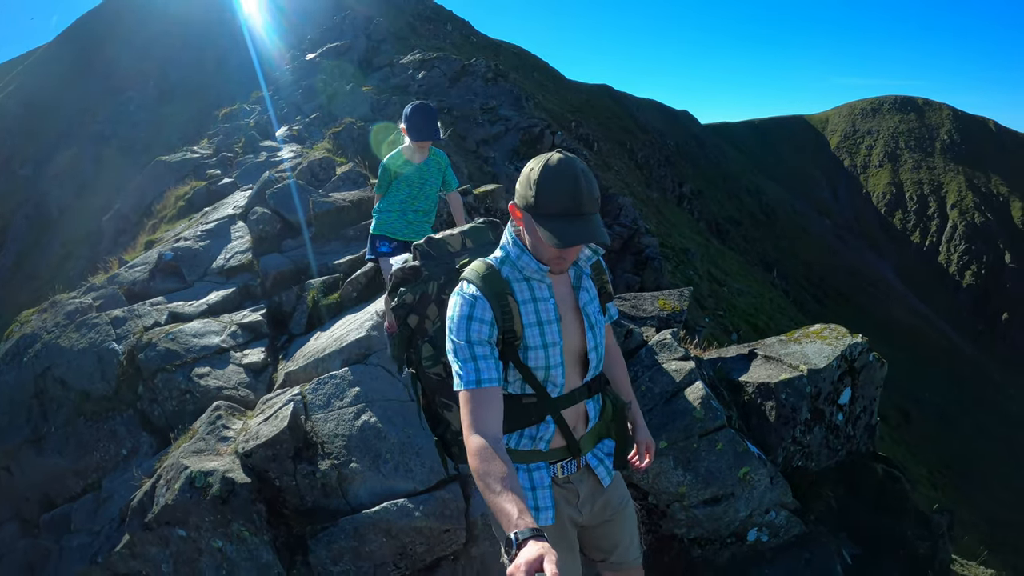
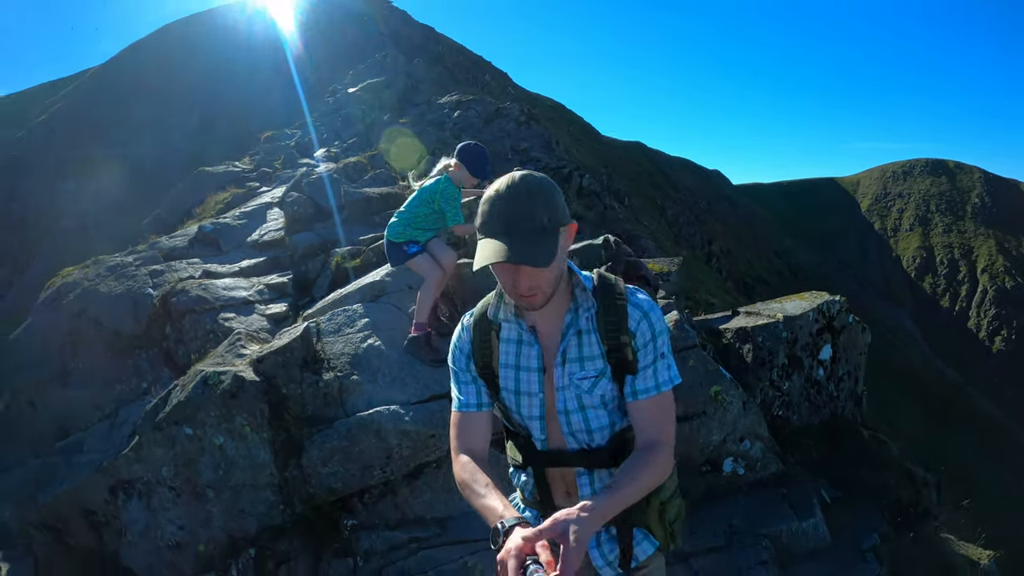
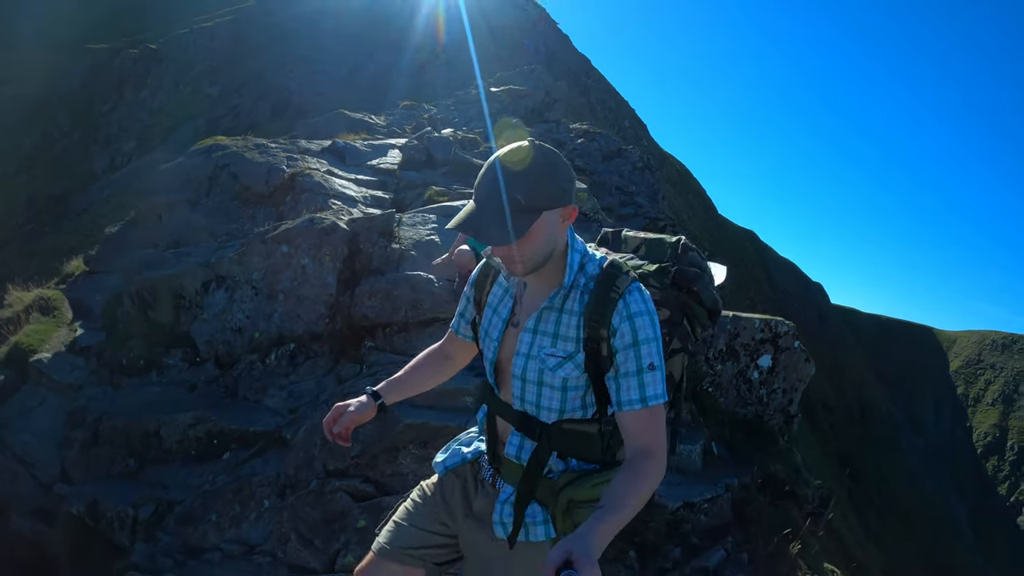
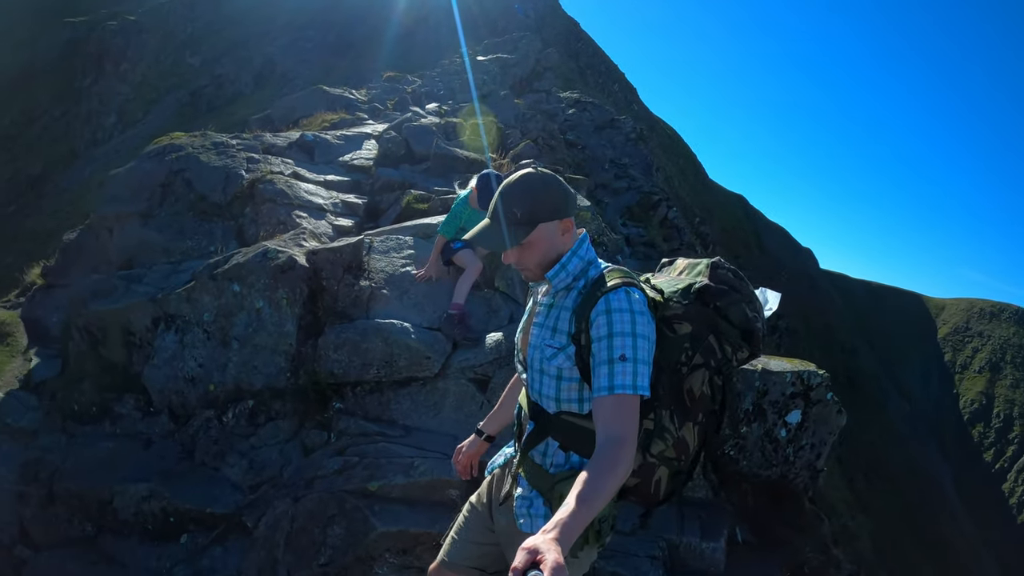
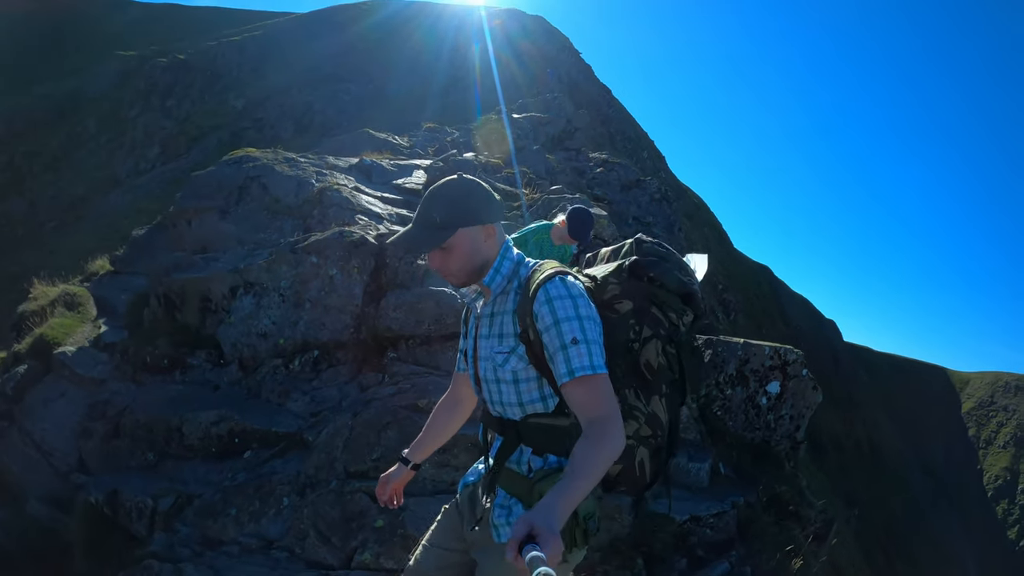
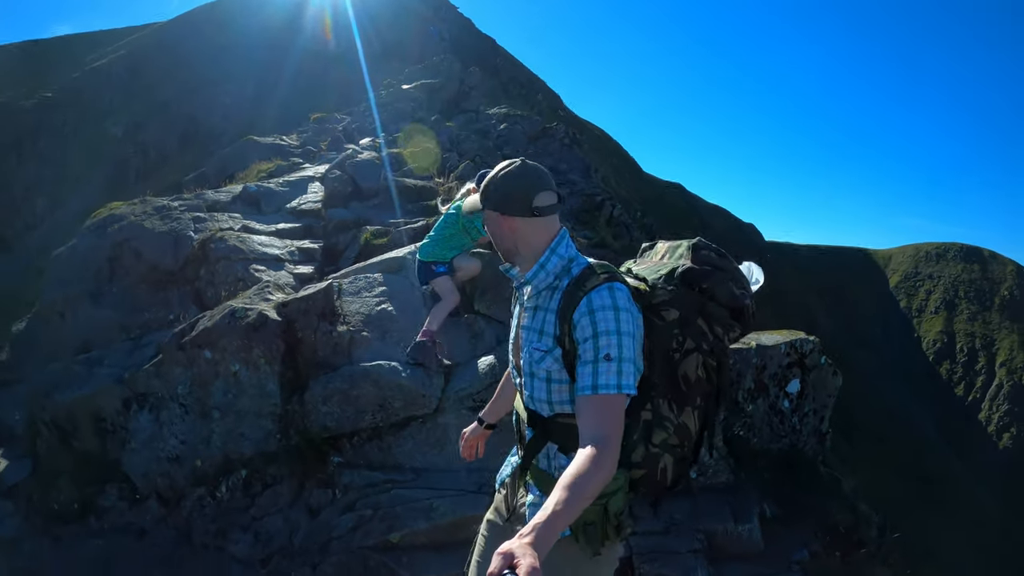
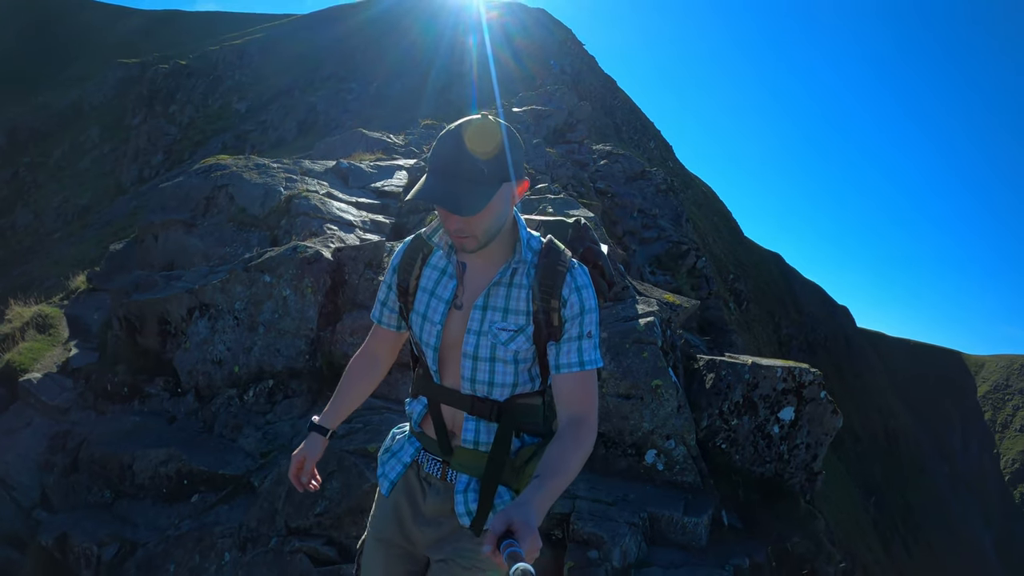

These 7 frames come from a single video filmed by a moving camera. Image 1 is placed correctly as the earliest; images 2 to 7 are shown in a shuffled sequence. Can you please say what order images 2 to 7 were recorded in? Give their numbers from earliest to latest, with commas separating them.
2, 6, 4, 7, 3, 5
